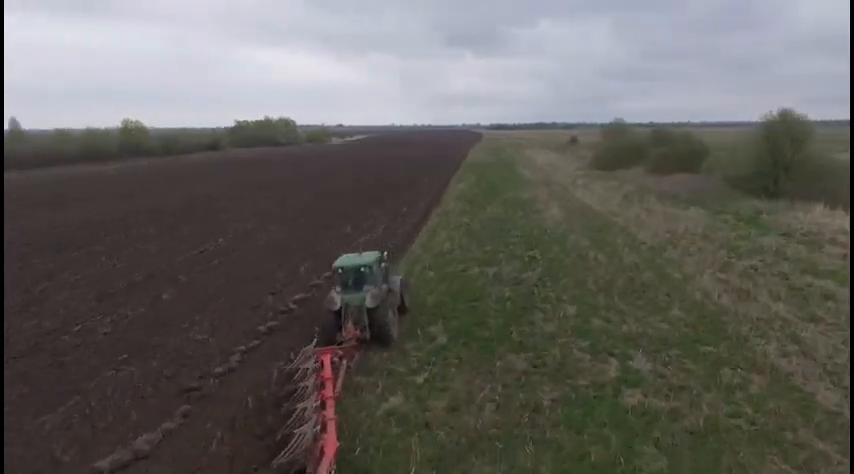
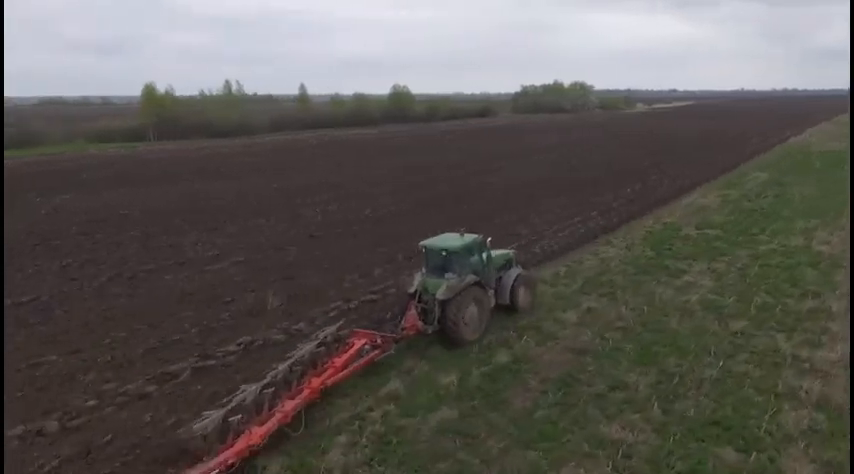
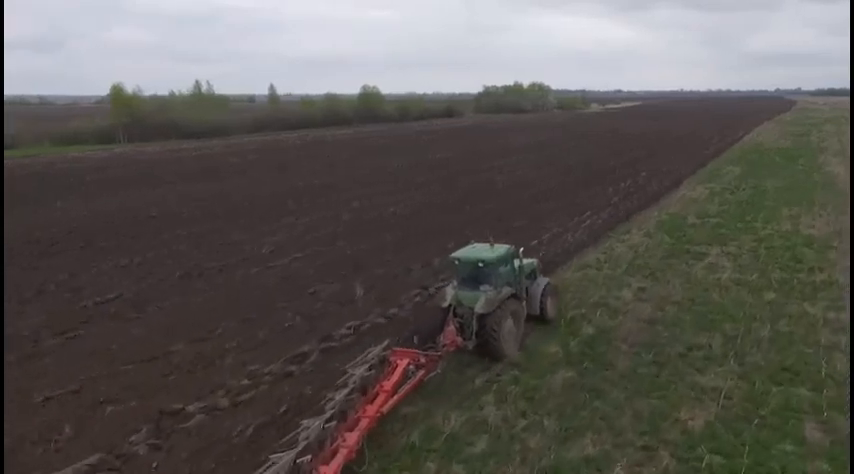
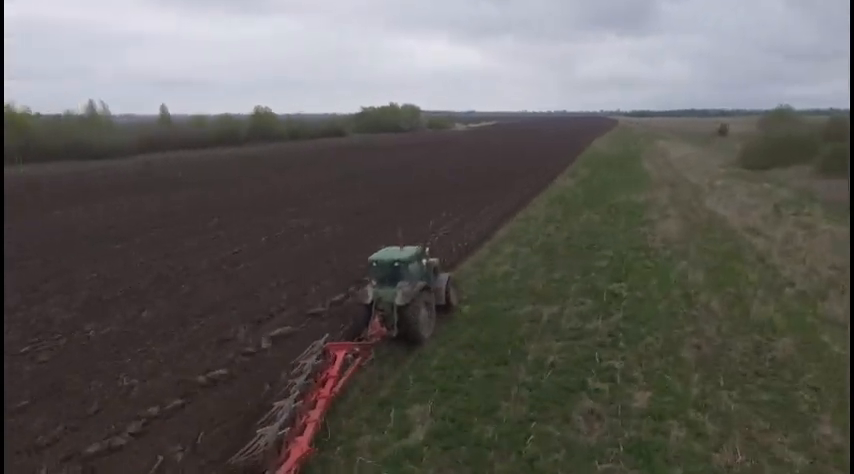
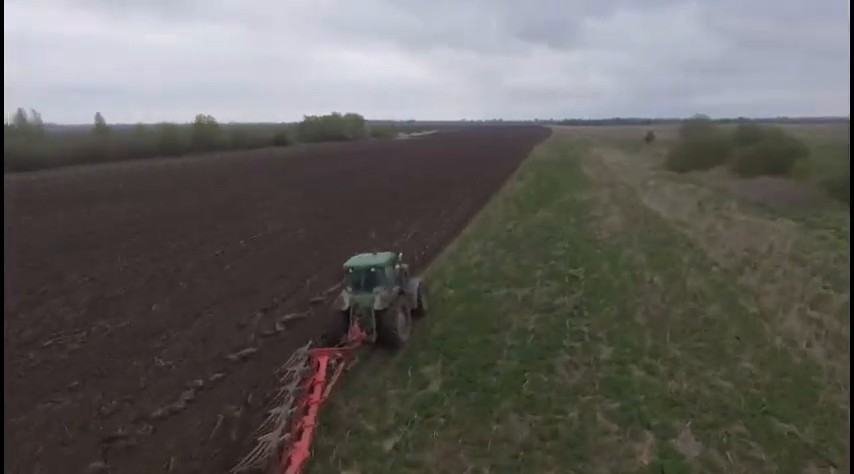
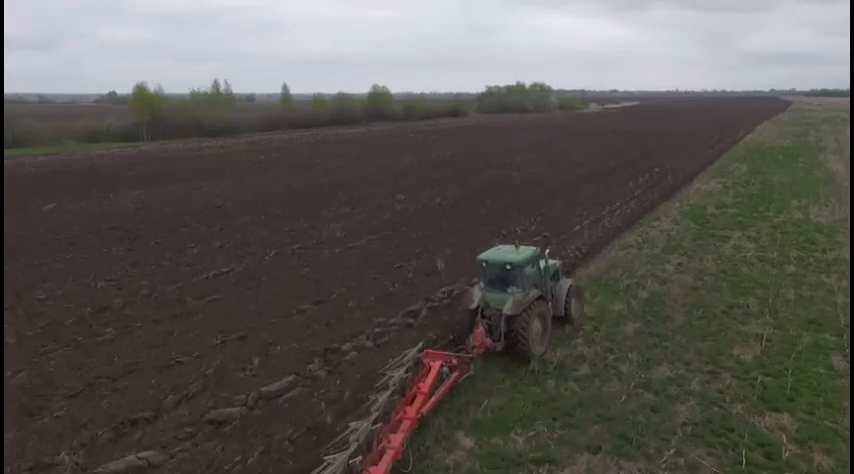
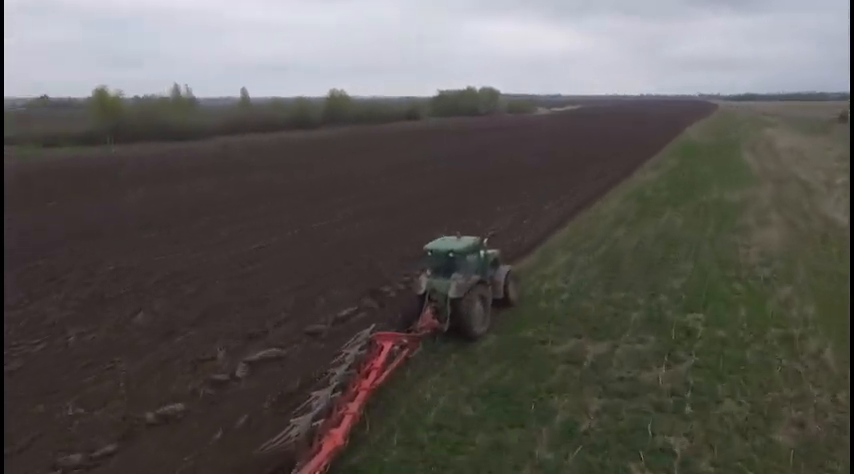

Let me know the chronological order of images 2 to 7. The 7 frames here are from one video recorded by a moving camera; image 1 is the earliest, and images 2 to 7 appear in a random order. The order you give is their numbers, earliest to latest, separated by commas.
5, 4, 7, 6, 3, 2
